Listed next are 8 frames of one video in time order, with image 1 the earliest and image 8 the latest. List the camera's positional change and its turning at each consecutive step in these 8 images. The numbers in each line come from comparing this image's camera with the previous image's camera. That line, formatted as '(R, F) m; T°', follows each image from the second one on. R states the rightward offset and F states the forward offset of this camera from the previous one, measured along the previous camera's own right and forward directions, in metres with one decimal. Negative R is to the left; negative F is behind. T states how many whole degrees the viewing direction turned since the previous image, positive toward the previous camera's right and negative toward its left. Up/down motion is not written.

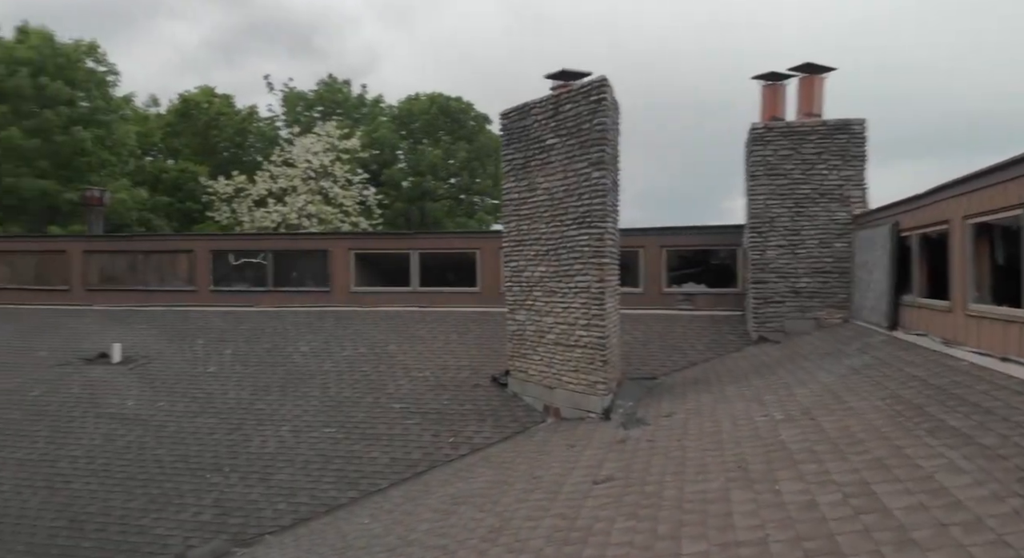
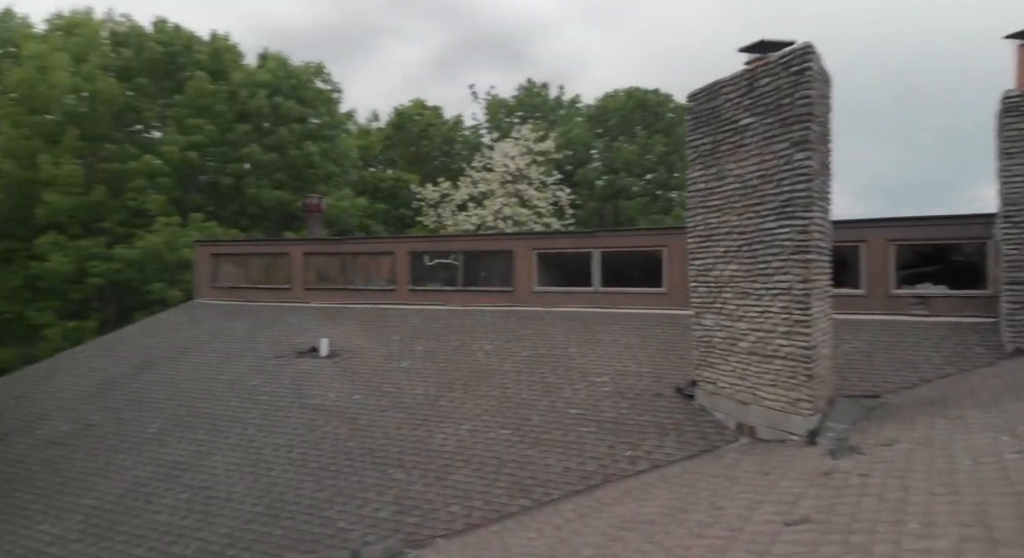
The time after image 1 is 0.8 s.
(+0.2, +0.5) m; -17°
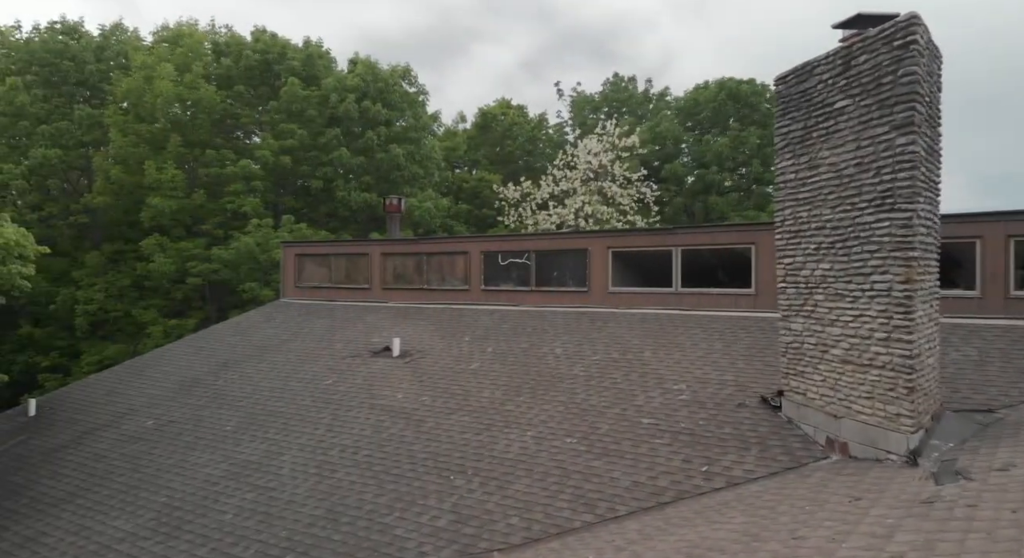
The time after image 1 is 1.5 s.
(+0.3, +0.4) m; -8°
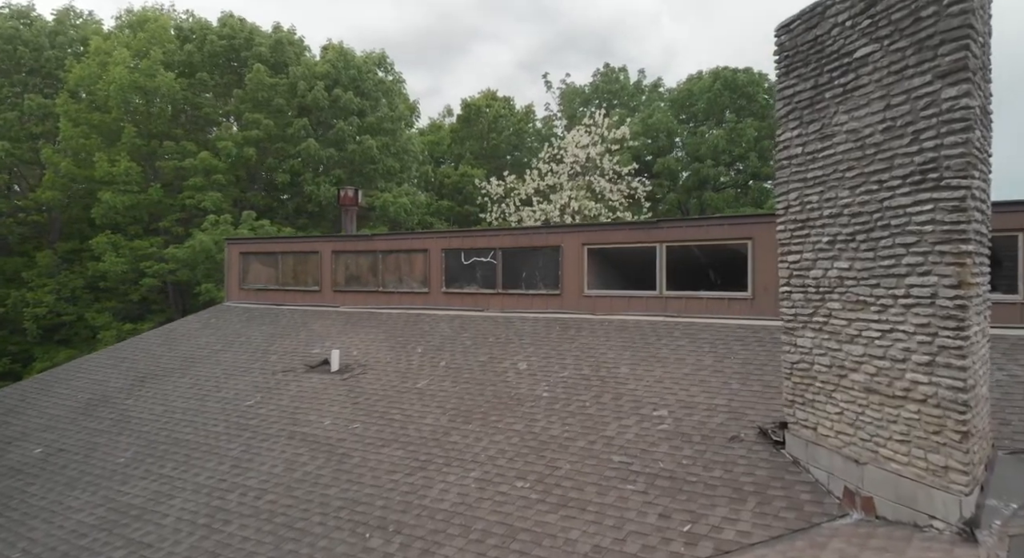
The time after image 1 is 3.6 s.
(+0.7, +1.8) m; 0°
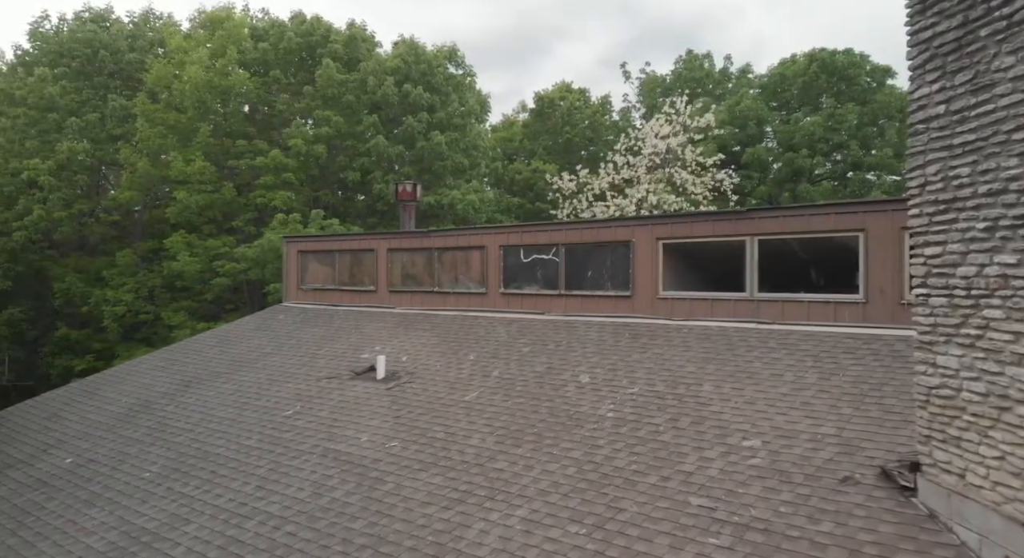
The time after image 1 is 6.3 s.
(+0.2, +1.2) m; -7°
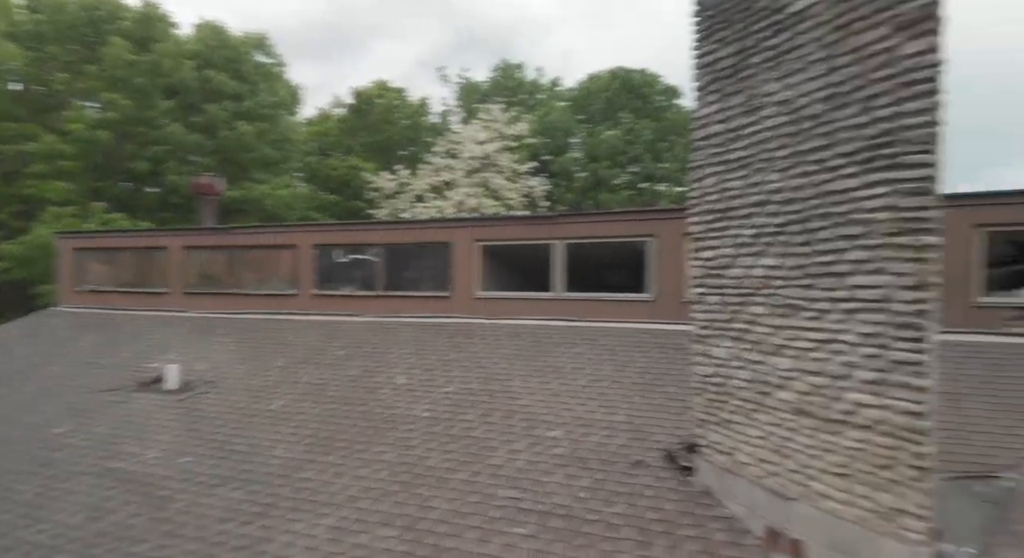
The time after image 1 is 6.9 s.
(+0.1, 0.0) m; +16°
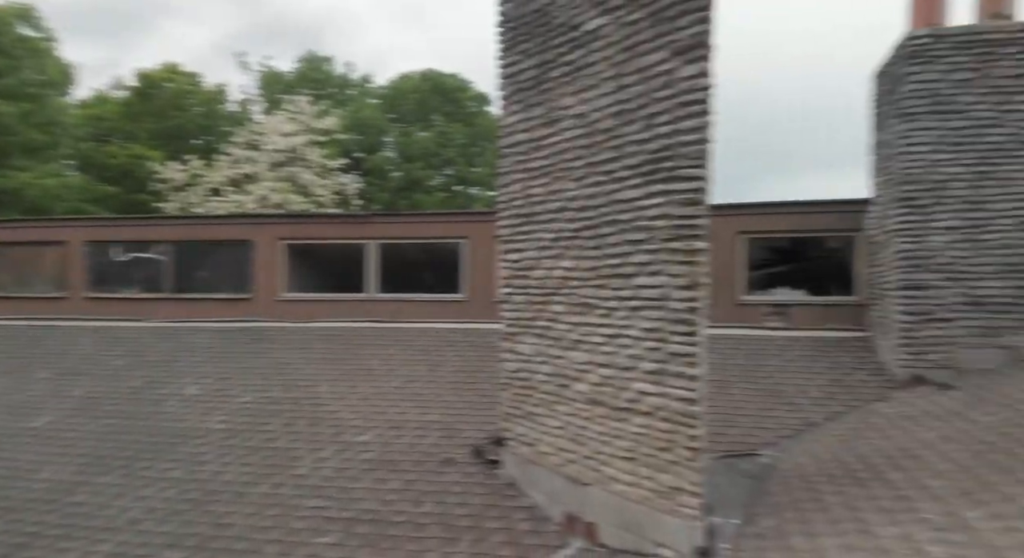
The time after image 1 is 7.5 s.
(+0.1, 0.0) m; +15°
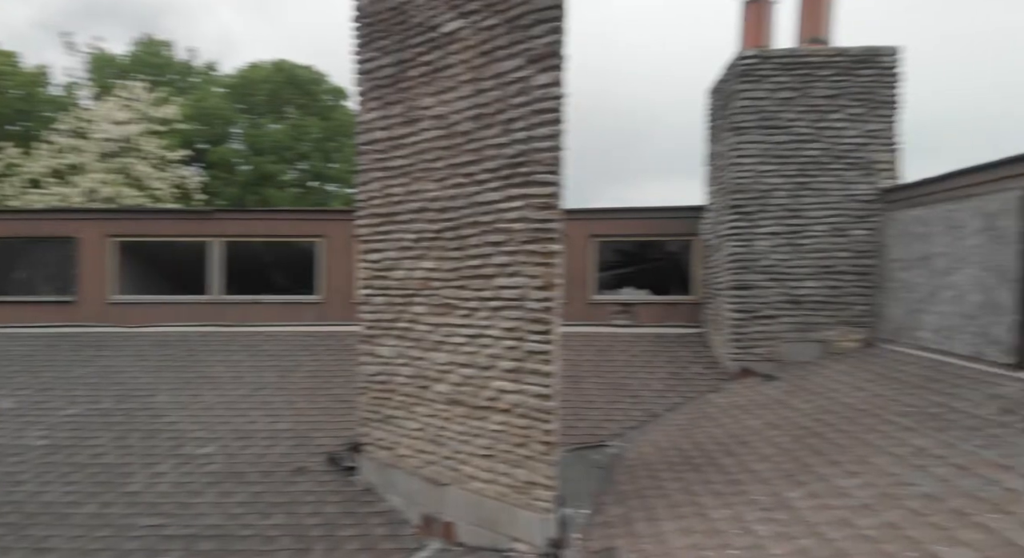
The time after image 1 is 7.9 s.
(+0.1, 0.0) m; +12°
